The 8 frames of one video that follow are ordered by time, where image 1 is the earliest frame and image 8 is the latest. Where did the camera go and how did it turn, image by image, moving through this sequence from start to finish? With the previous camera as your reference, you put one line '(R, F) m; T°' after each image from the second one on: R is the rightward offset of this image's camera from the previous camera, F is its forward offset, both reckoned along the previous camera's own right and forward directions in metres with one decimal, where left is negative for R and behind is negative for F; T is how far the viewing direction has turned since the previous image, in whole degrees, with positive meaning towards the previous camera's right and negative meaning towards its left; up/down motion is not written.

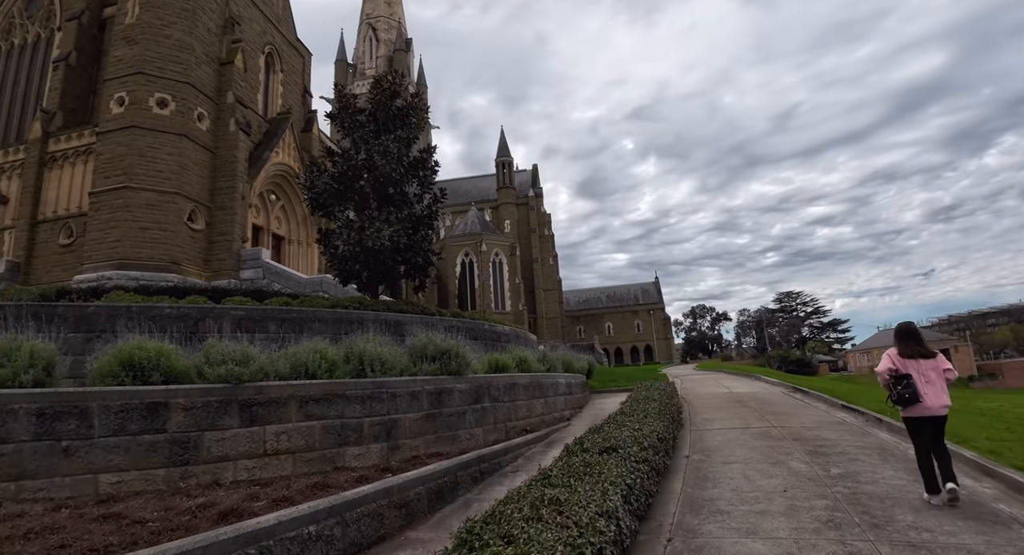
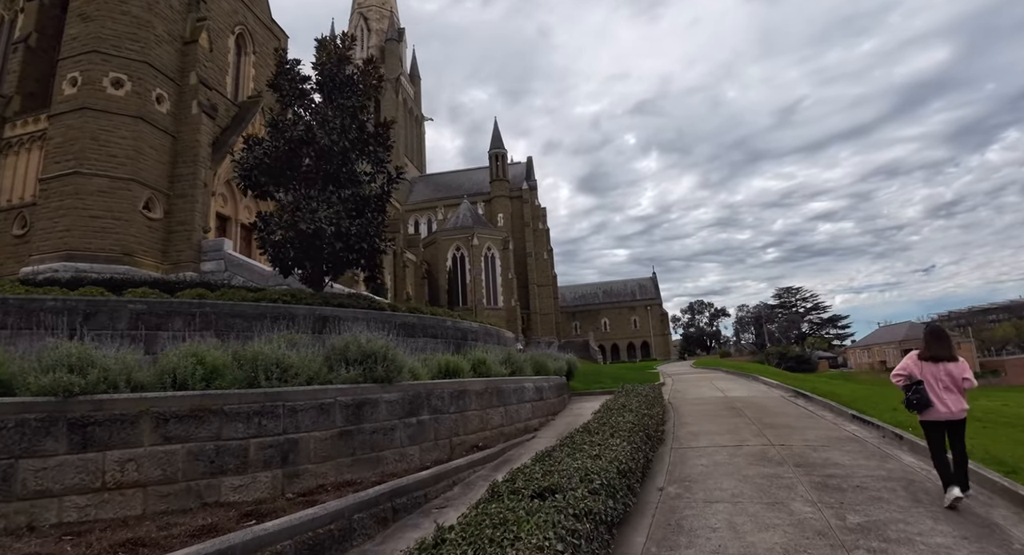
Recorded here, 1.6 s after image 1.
(+0.9, +1.7) m; 0°
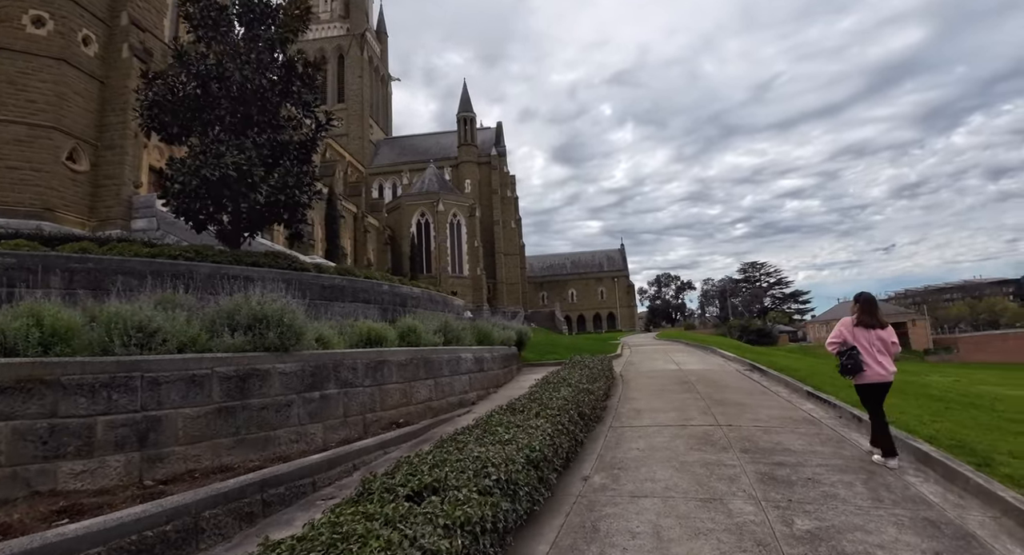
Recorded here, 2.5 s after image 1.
(+0.7, +1.0) m; +3°
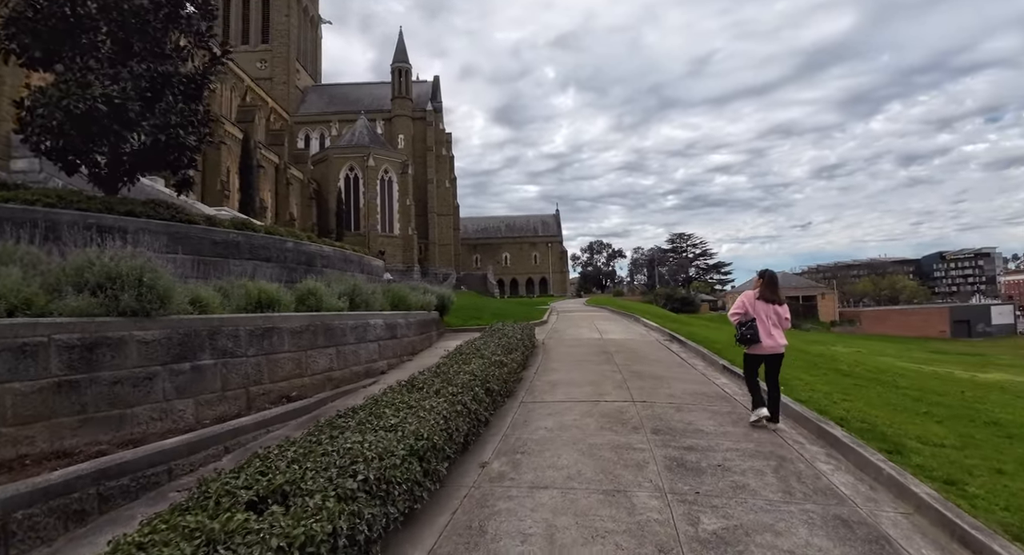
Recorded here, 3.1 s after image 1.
(+0.4, +0.7) m; +7°
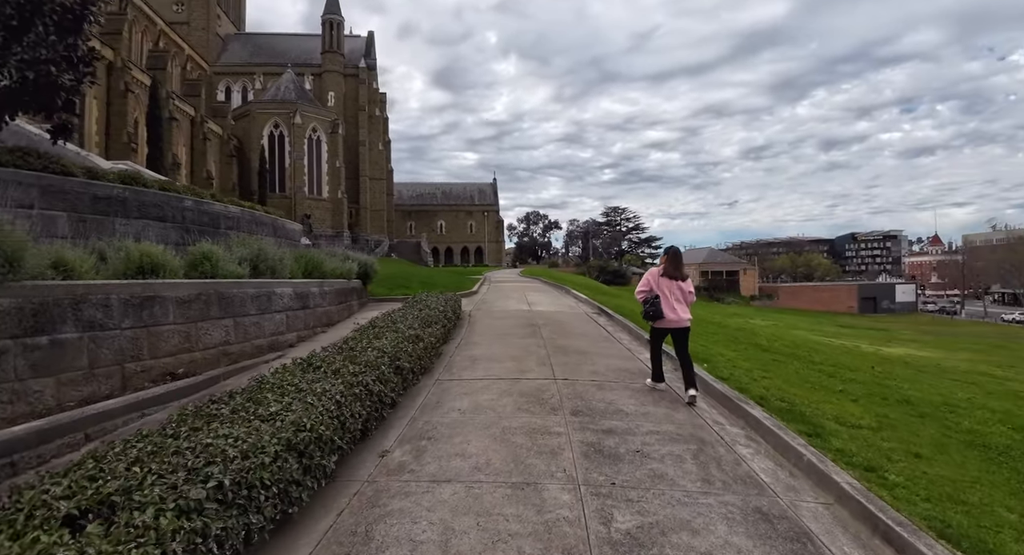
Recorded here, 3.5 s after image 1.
(+0.2, +0.5) m; +7°
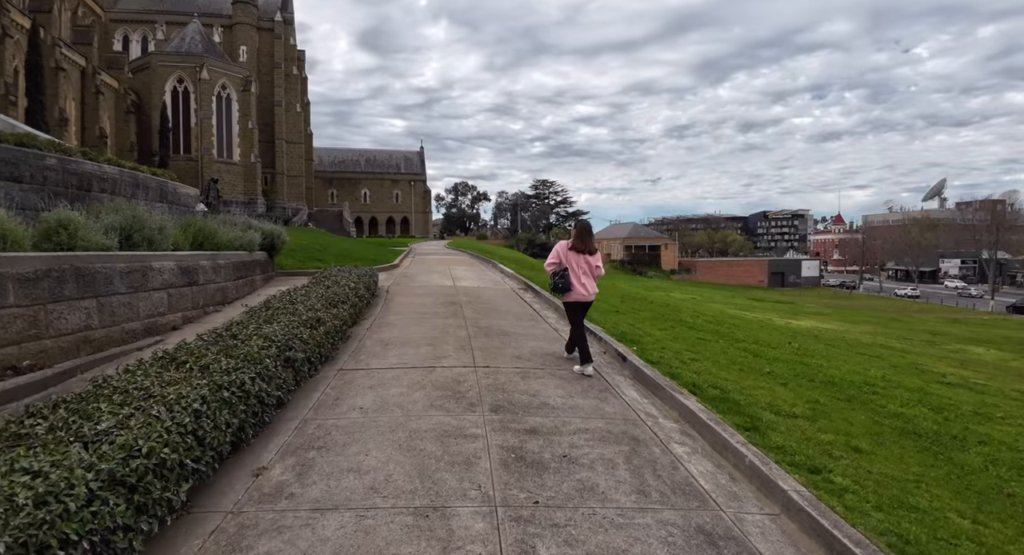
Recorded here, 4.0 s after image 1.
(+0.1, +0.6) m; +8°
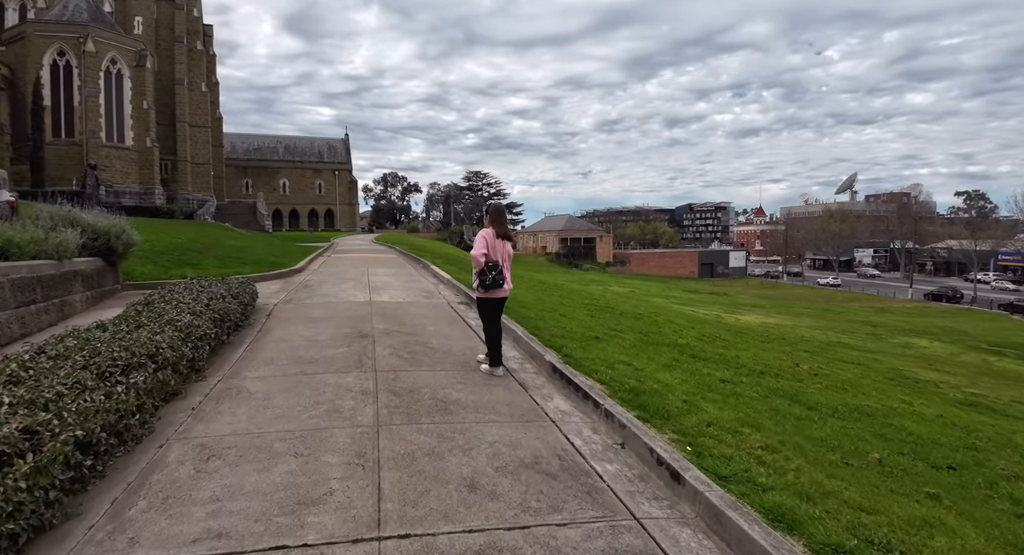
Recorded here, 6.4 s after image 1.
(-0.1, +2.6) m; +7°
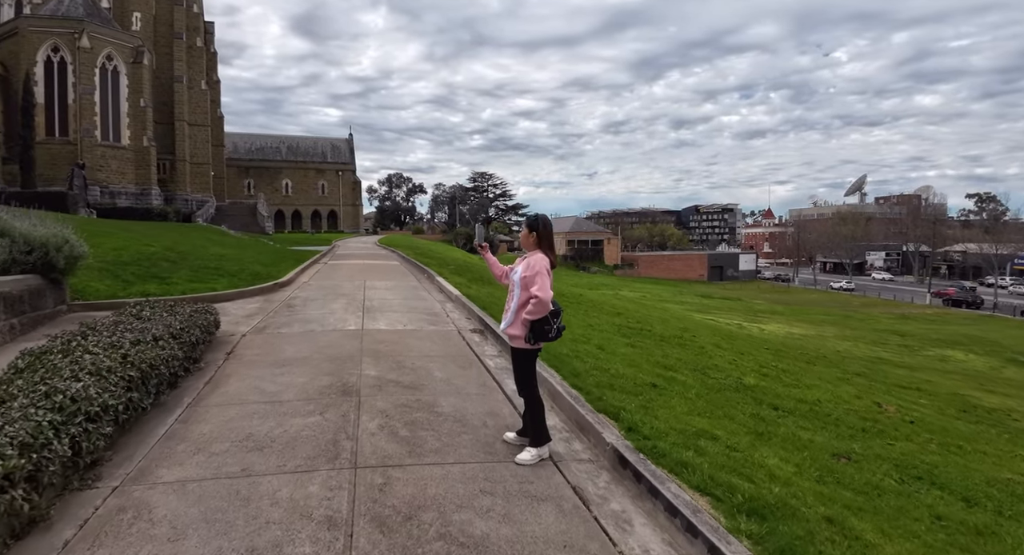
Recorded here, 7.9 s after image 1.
(-0.3, +1.4) m; -1°
